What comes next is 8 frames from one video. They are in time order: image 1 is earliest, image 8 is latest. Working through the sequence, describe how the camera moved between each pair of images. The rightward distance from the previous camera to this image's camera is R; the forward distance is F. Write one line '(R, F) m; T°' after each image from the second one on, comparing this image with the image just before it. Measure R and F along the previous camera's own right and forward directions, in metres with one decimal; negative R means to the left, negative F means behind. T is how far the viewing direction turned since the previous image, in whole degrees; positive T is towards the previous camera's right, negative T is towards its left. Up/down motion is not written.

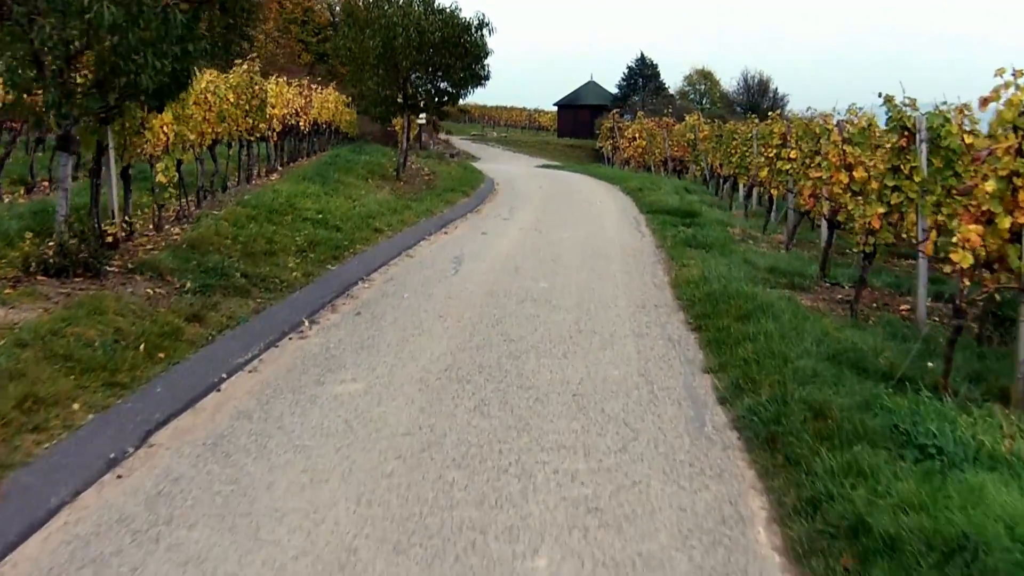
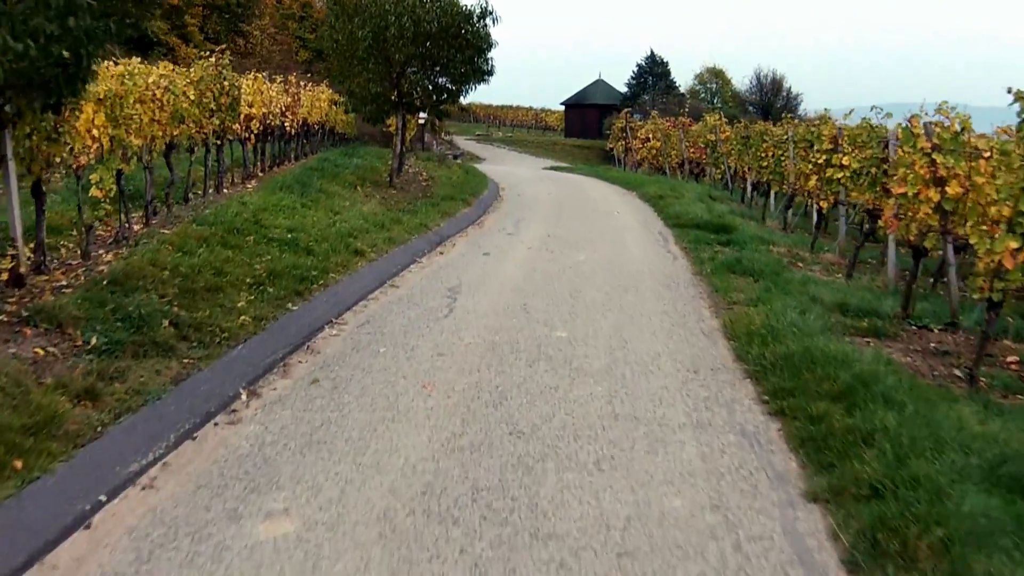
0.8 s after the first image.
(0.0, +2.2) m; 0°
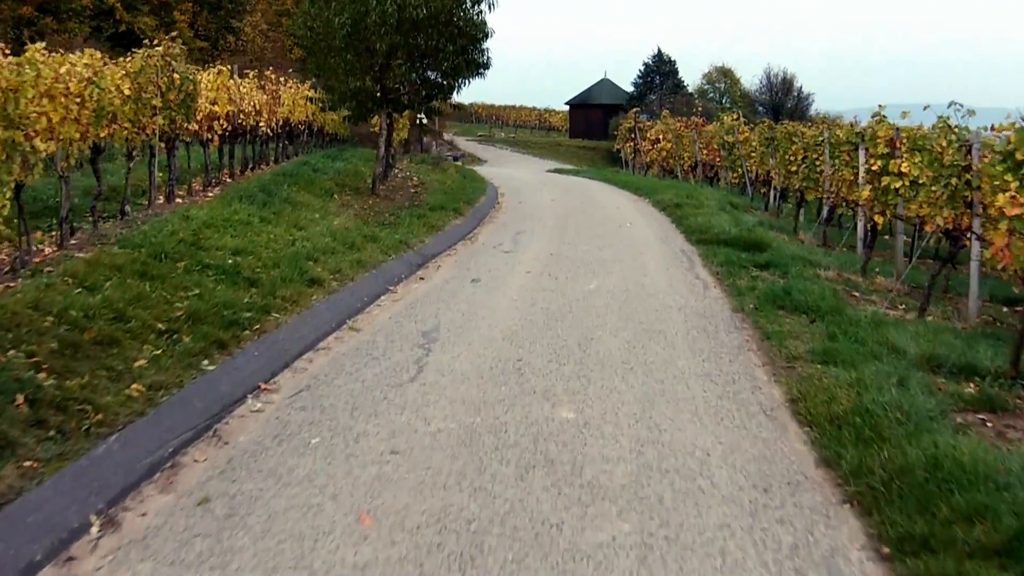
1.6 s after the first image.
(+0.1, +2.1) m; 0°
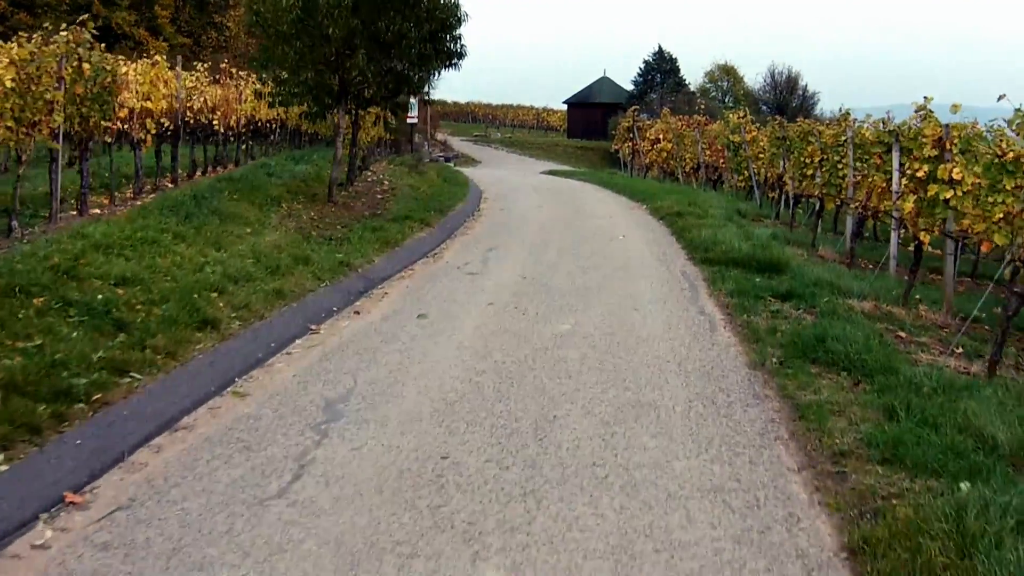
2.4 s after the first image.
(+0.3, +2.0) m; 0°
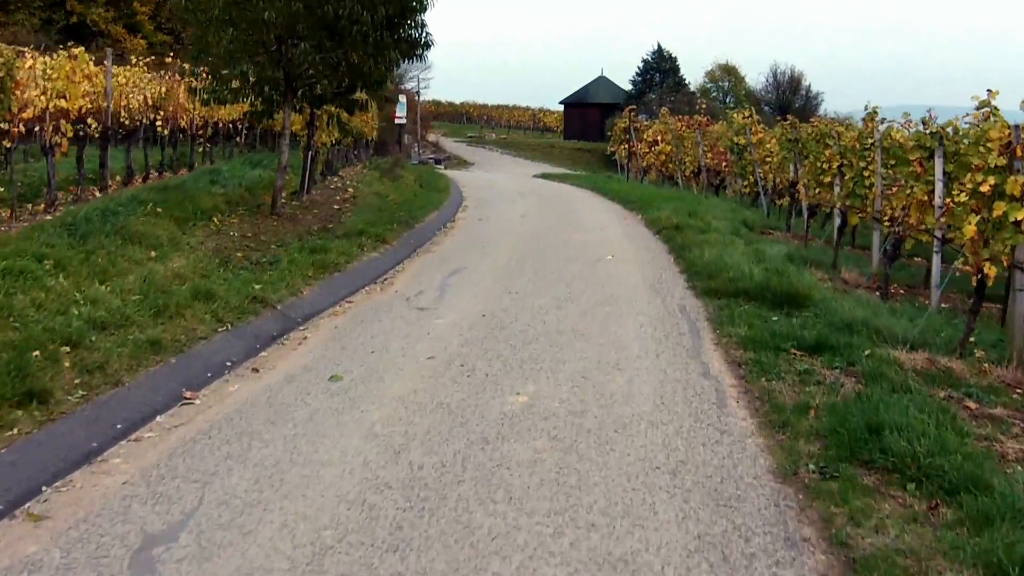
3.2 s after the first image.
(+0.3, +1.8) m; 0°
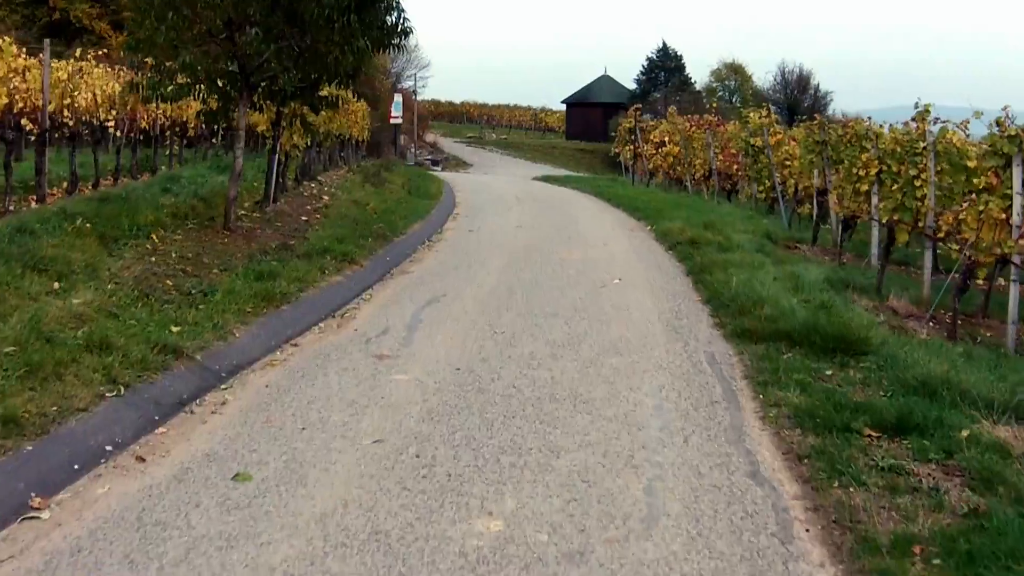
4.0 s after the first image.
(+0.1, +1.5) m; 0°
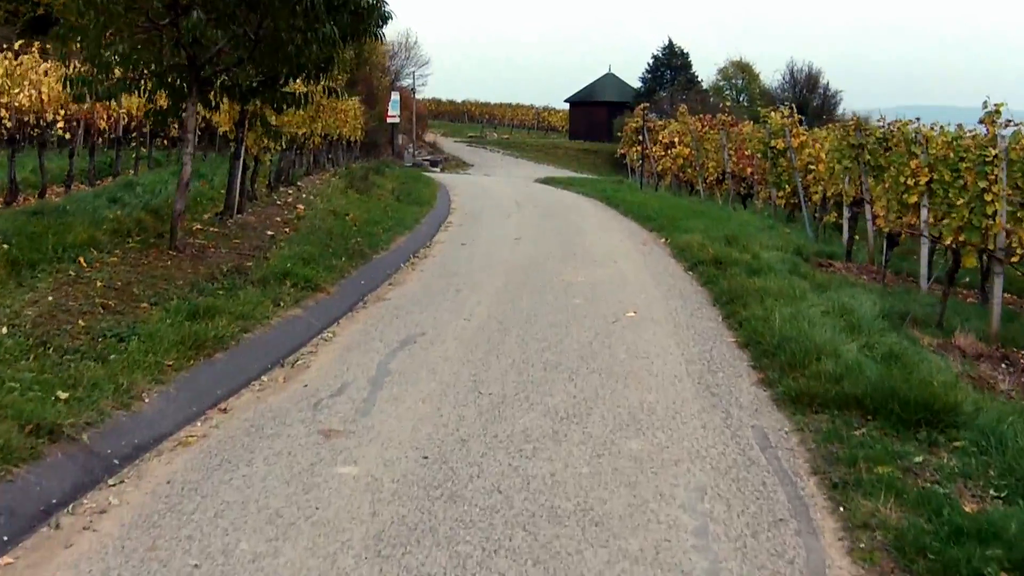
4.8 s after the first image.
(+0.1, +1.4) m; 0°
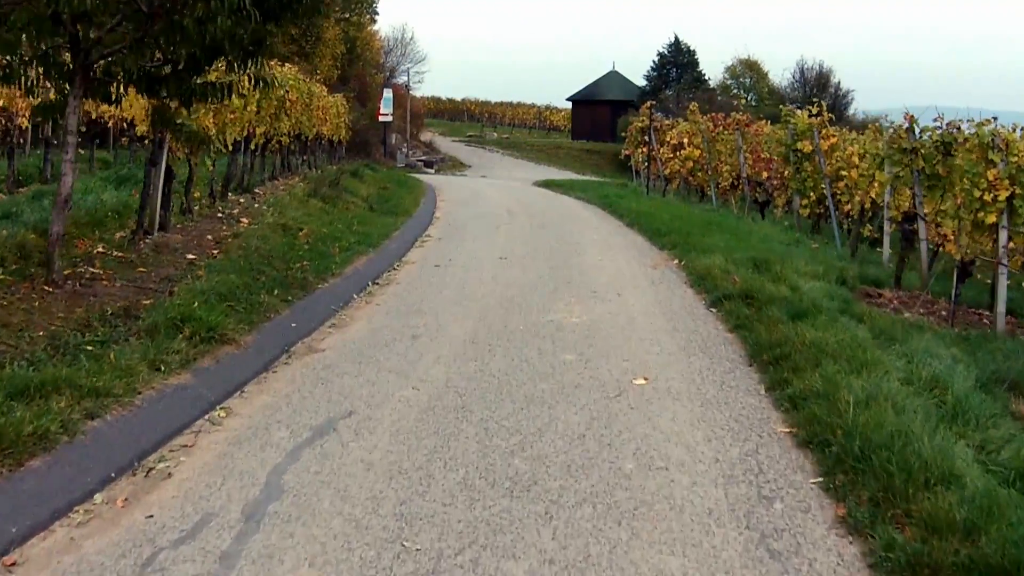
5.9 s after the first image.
(+0.2, +1.8) m; 0°
